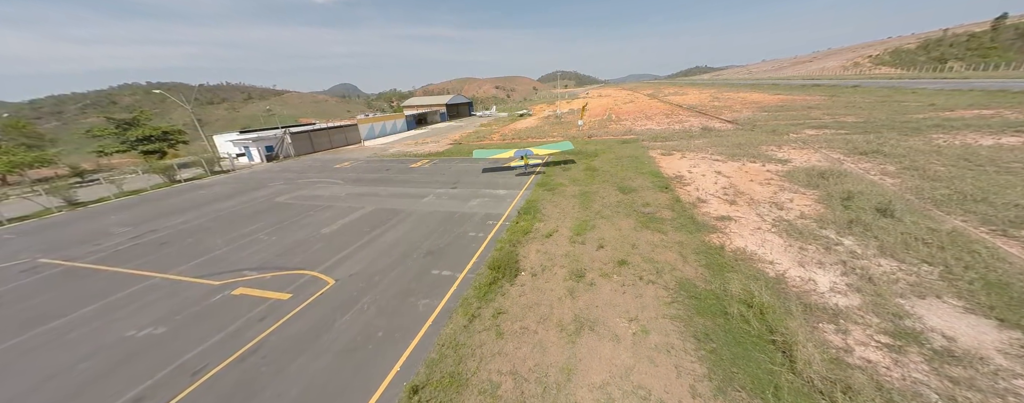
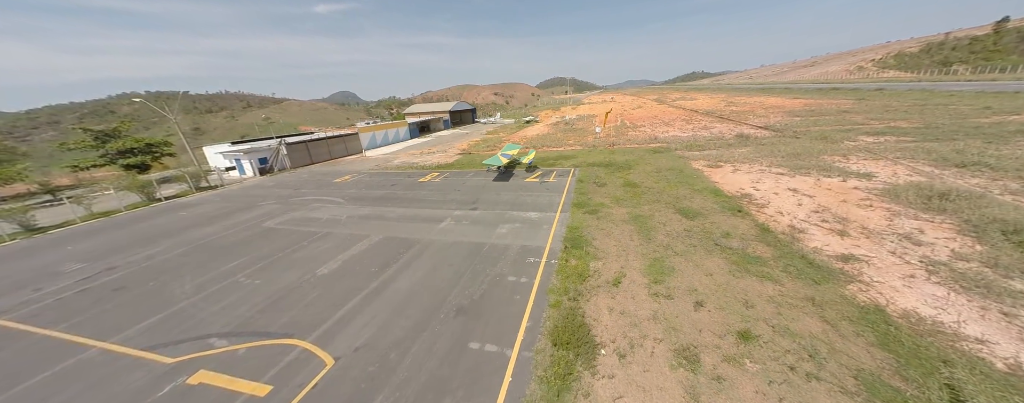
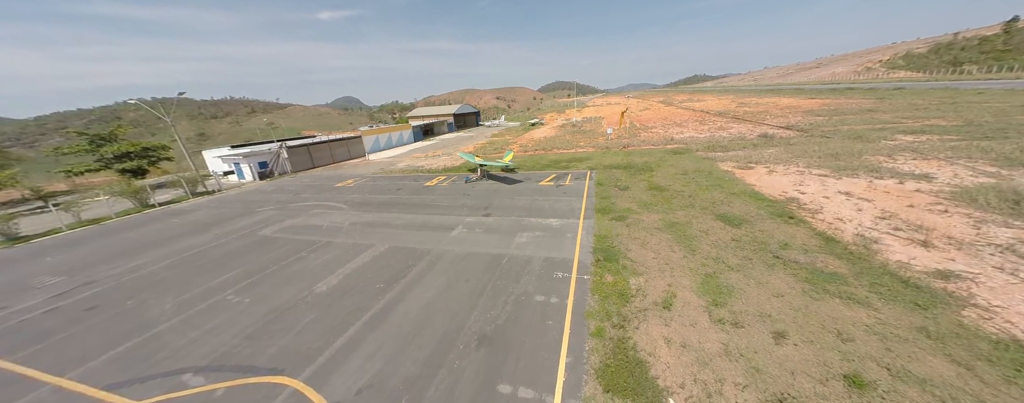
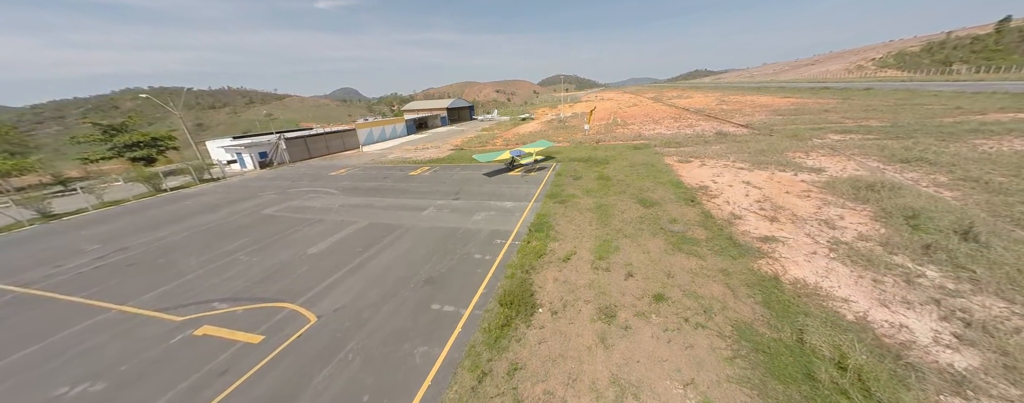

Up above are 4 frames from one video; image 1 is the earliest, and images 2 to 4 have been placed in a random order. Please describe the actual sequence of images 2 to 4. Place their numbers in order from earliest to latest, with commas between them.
4, 2, 3
